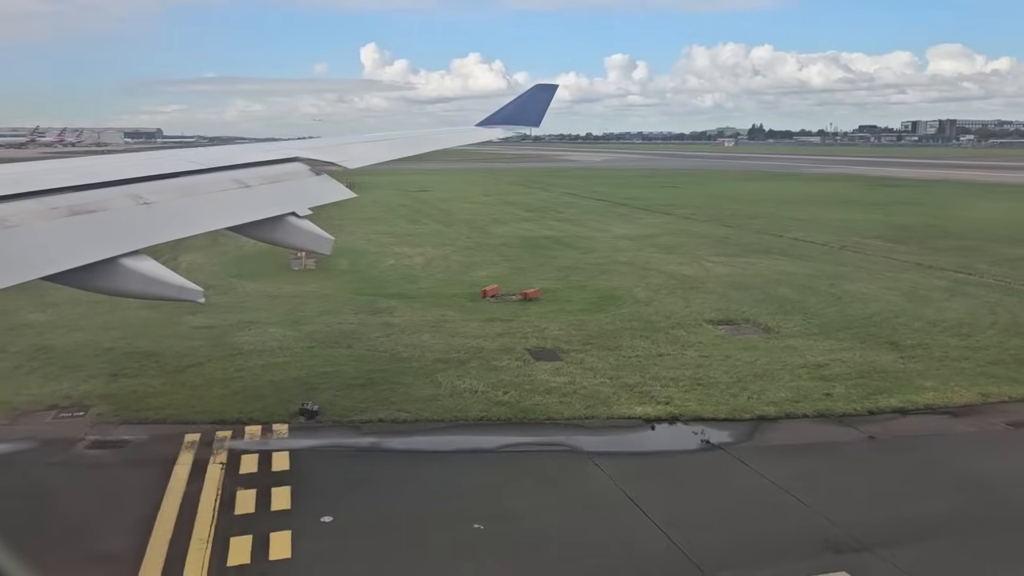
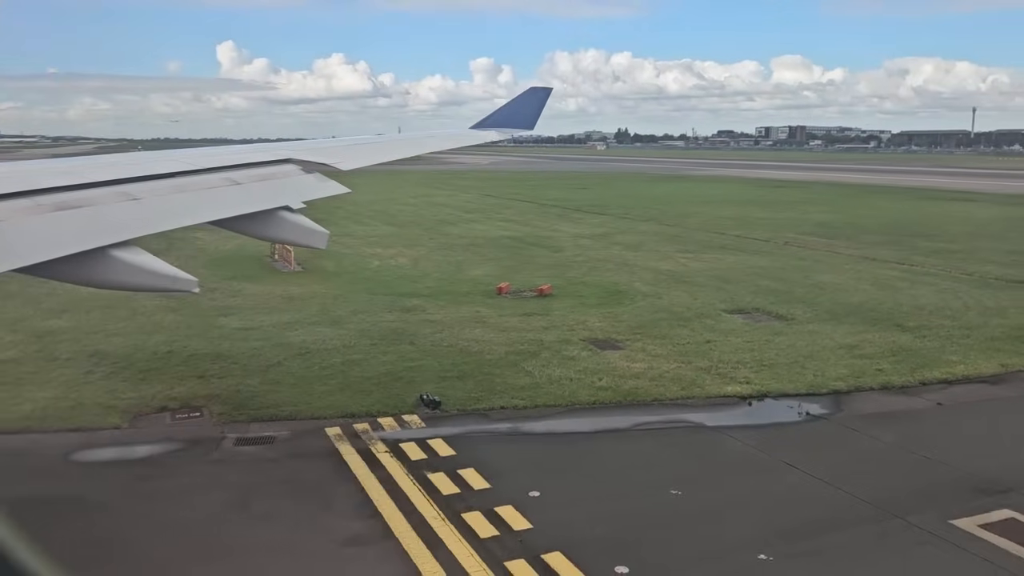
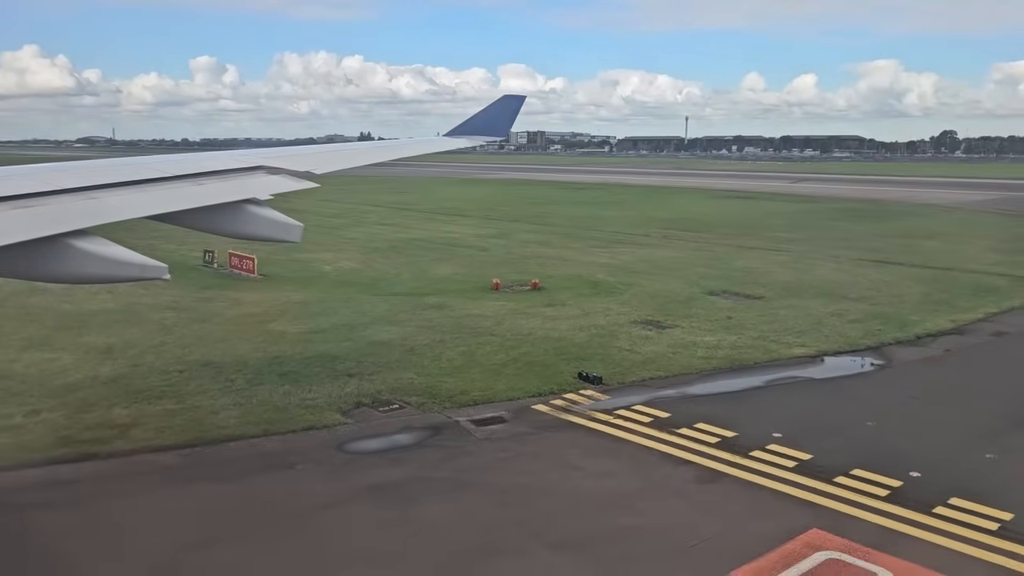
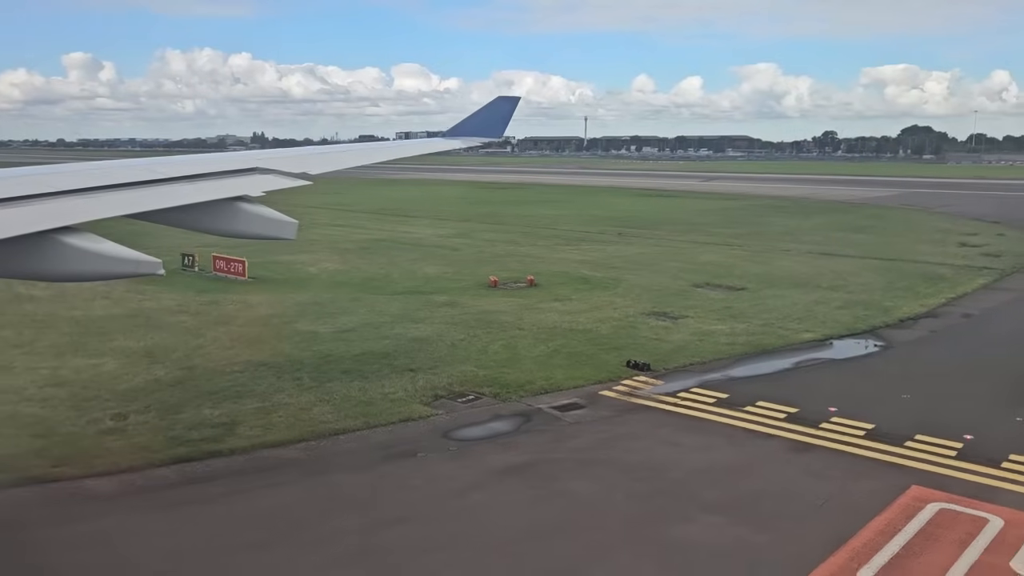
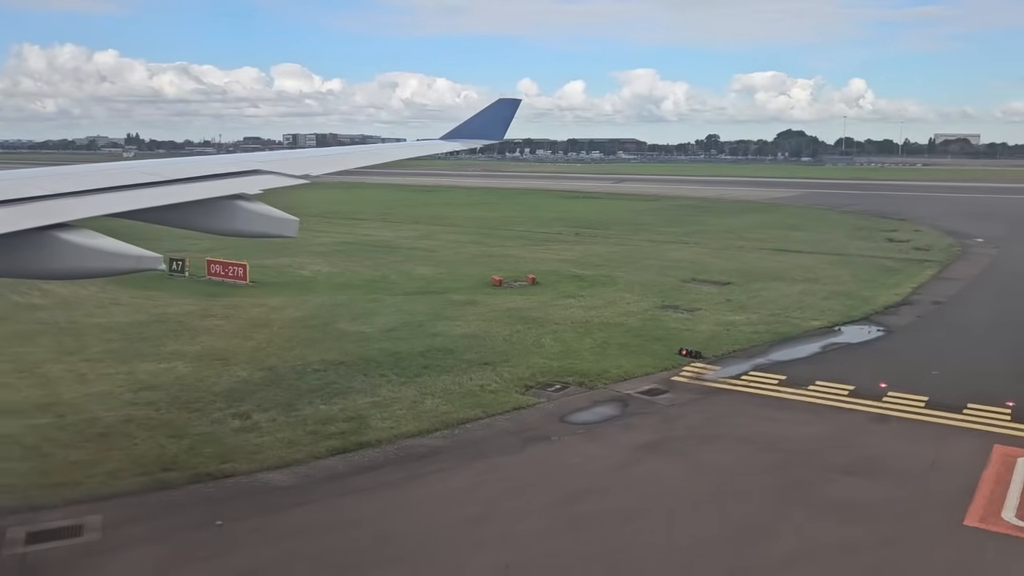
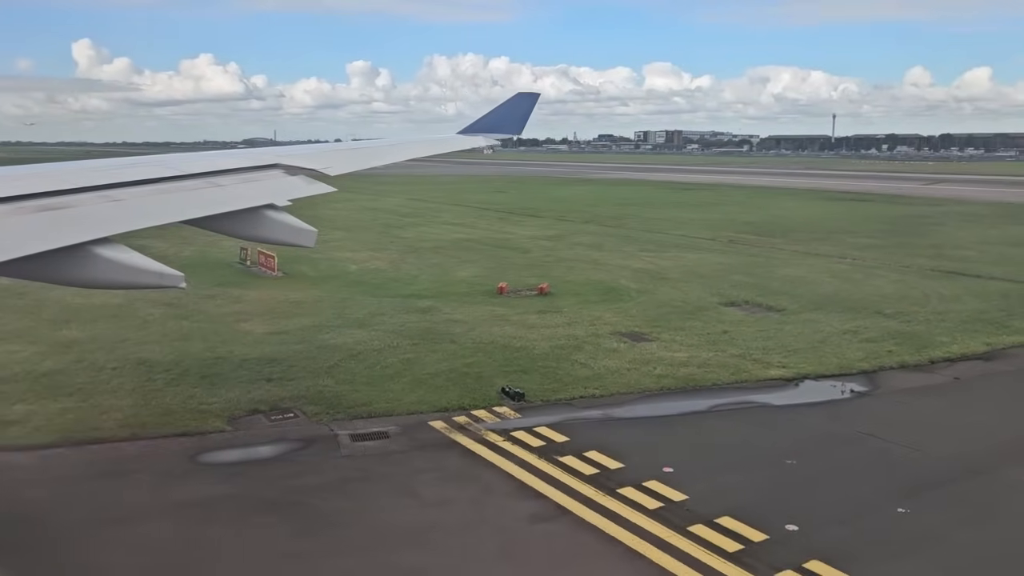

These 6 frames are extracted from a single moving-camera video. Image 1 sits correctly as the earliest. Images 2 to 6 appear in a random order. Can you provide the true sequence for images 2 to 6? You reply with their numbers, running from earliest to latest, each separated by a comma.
2, 6, 3, 4, 5
